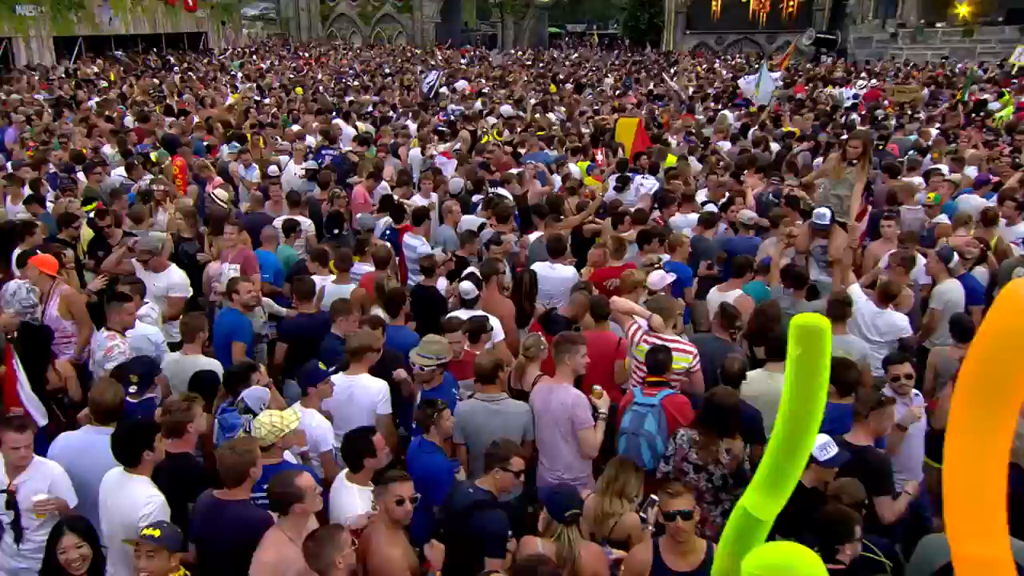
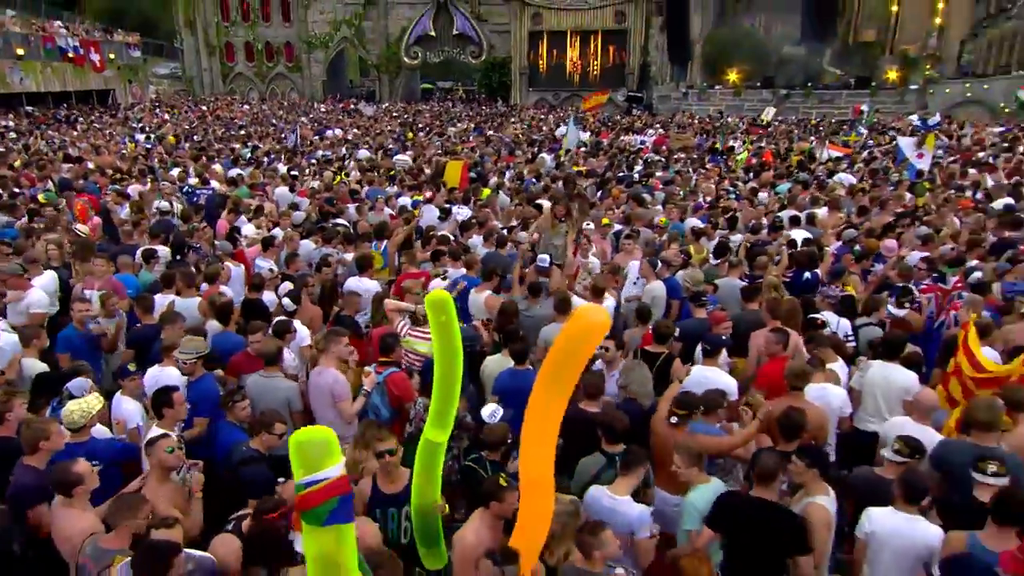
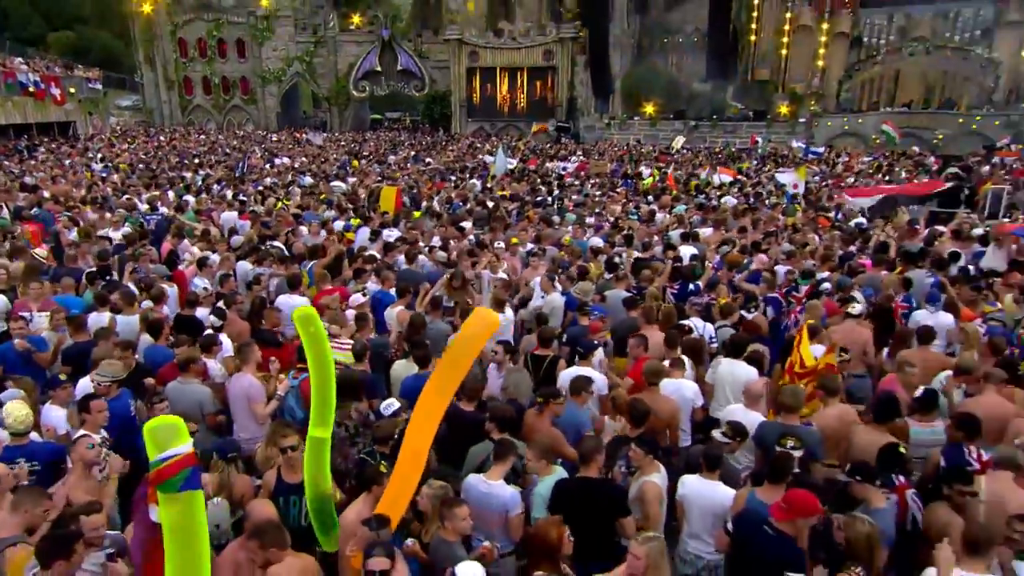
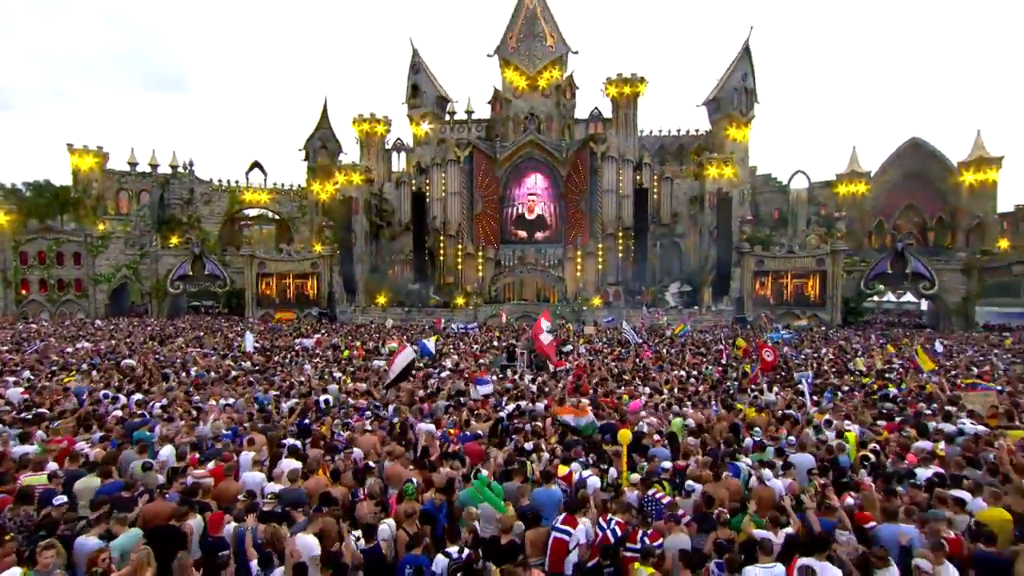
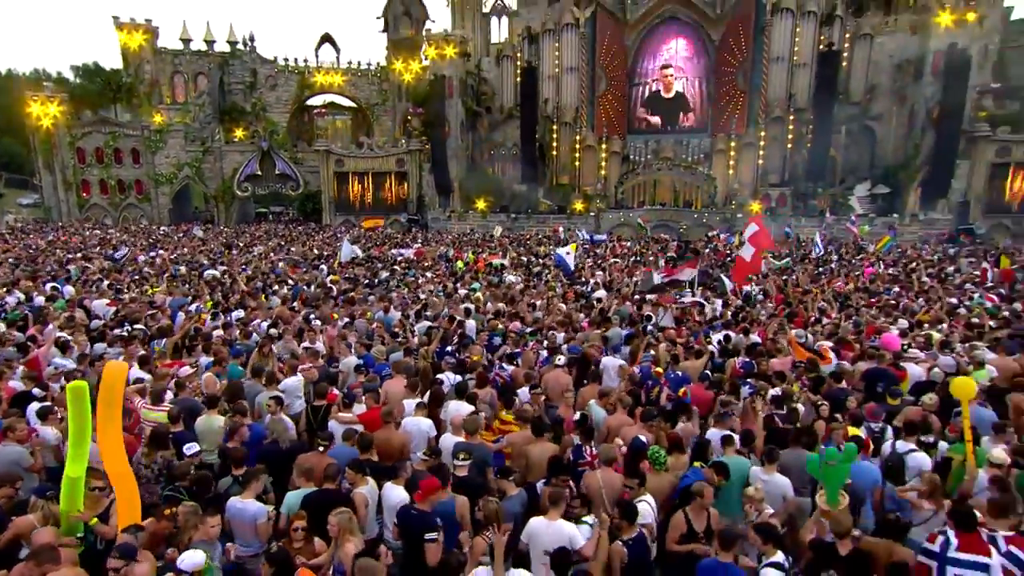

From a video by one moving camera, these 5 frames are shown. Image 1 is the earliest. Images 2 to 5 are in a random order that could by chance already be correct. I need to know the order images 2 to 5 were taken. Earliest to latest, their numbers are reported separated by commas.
2, 3, 5, 4
